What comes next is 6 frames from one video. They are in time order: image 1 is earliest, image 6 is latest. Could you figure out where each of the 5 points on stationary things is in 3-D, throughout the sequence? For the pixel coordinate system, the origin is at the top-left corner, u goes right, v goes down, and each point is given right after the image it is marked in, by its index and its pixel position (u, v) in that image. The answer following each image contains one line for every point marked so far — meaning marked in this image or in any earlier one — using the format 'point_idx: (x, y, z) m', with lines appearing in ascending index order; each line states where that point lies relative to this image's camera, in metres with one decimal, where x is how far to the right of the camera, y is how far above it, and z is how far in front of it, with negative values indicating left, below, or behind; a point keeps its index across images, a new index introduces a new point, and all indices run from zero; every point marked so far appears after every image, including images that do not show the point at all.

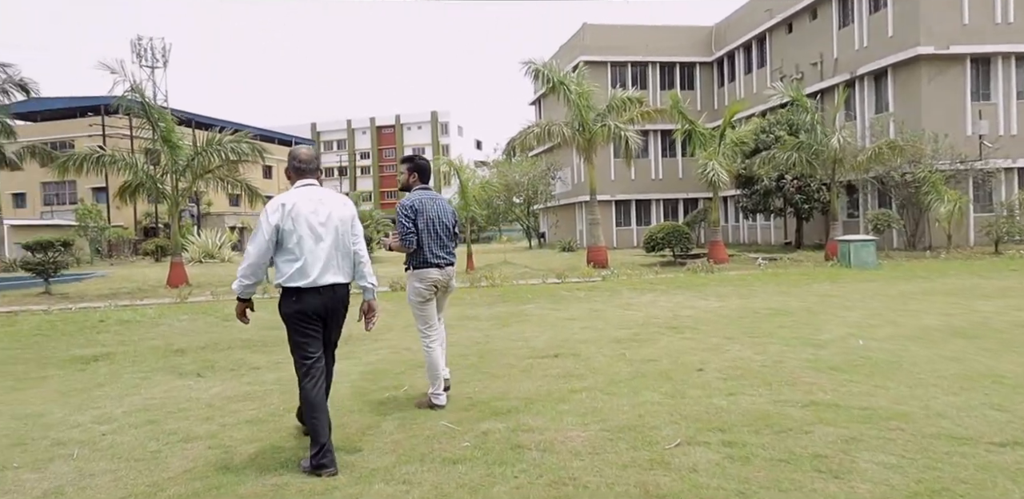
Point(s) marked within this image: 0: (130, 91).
0: (-9.1, +3.9, +14.7) m
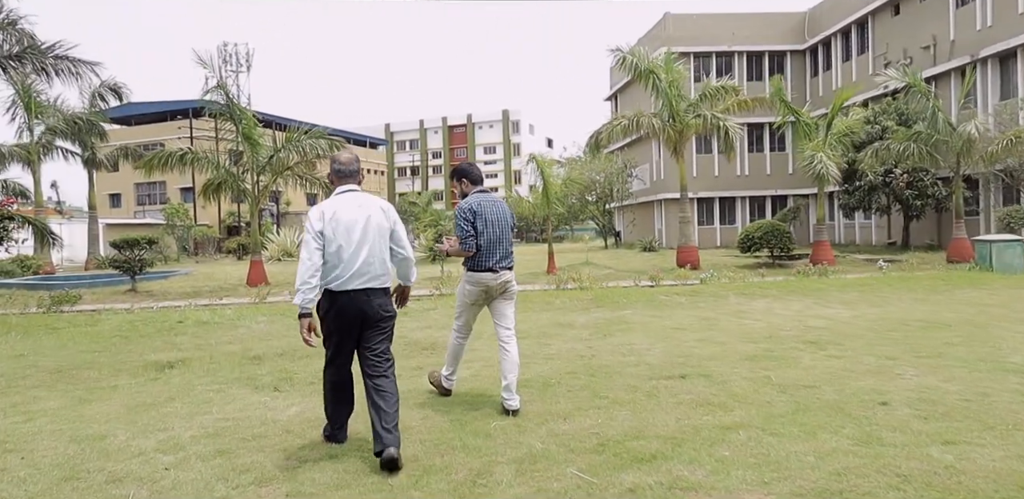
0: (-7.2, +3.9, +14.8) m
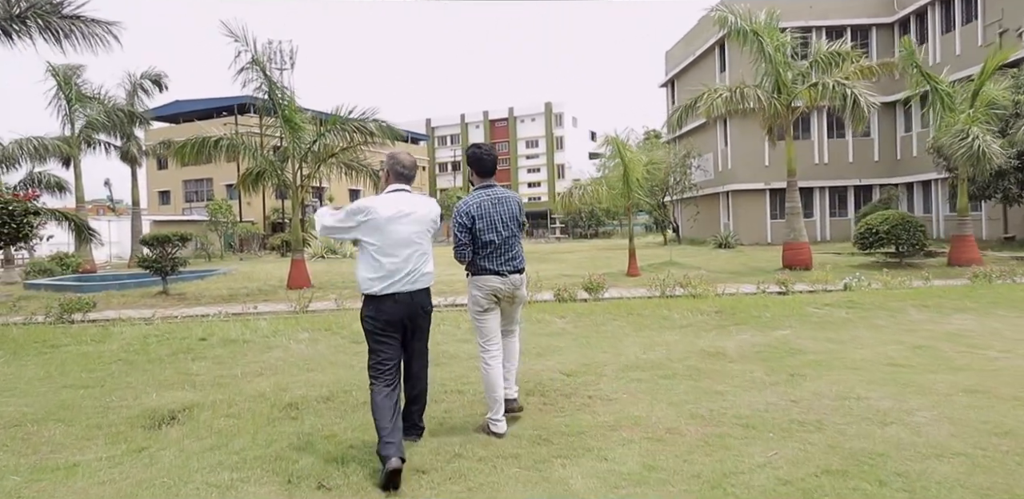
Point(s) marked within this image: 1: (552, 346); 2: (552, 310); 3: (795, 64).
0: (-5.6, +4.0, +13.1) m
1: (+0.4, -1.0, +6.1) m
2: (+0.5, -0.8, +7.9) m
3: (+6.0, +3.9, +12.9) m
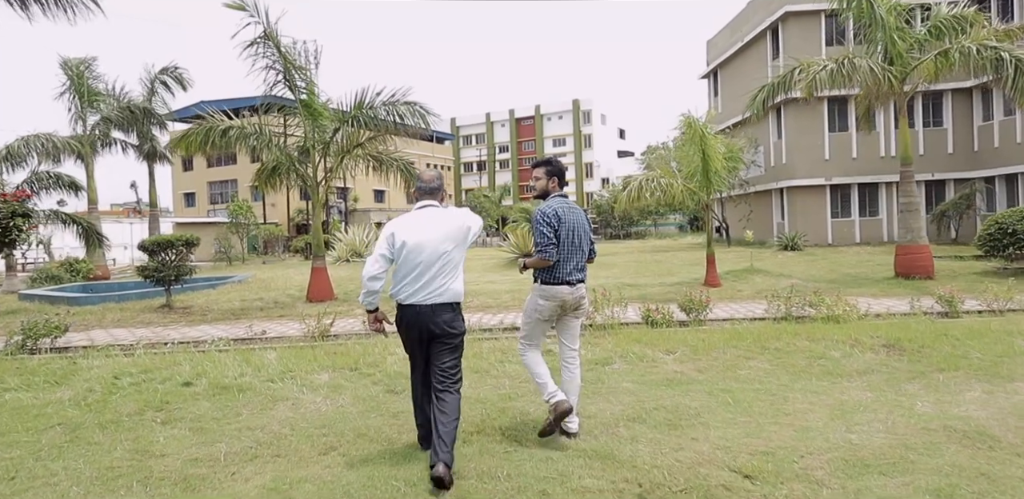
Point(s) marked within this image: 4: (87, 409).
0: (-4.6, +3.8, +11.4) m
1: (+1.2, -1.1, +4.1) m
2: (+1.3, -0.9, +5.9) m
3: (+7.0, +3.8, +10.7) m
4: (-3.2, -1.2, +4.5) m
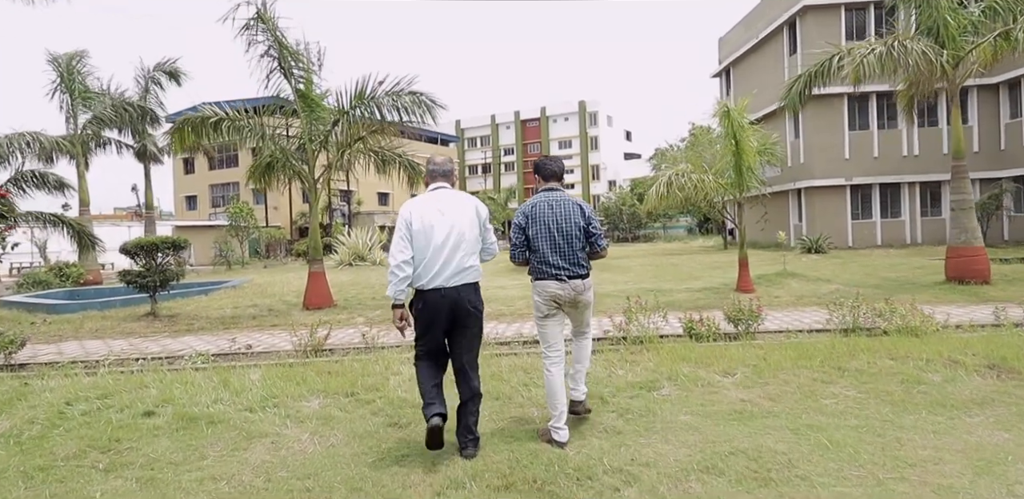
0: (-4.3, +3.8, +10.5) m
1: (+1.3, -1.1, +3.2) m
2: (+1.5, -0.9, +5.0) m
3: (+7.2, +3.8, +9.8) m
4: (-3.0, -1.2, +3.7) m
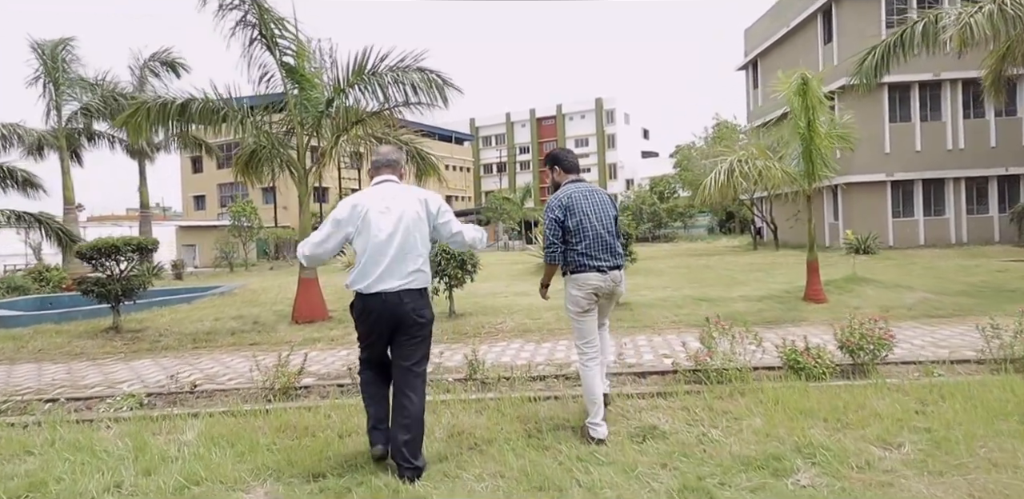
0: (-4.0, +3.8, +9.0) m
1: (+1.6, -1.1, +1.6) m
2: (+1.8, -0.9, +3.4) m
3: (+7.5, +3.8, +8.0) m
4: (-2.8, -1.2, +2.1) m
